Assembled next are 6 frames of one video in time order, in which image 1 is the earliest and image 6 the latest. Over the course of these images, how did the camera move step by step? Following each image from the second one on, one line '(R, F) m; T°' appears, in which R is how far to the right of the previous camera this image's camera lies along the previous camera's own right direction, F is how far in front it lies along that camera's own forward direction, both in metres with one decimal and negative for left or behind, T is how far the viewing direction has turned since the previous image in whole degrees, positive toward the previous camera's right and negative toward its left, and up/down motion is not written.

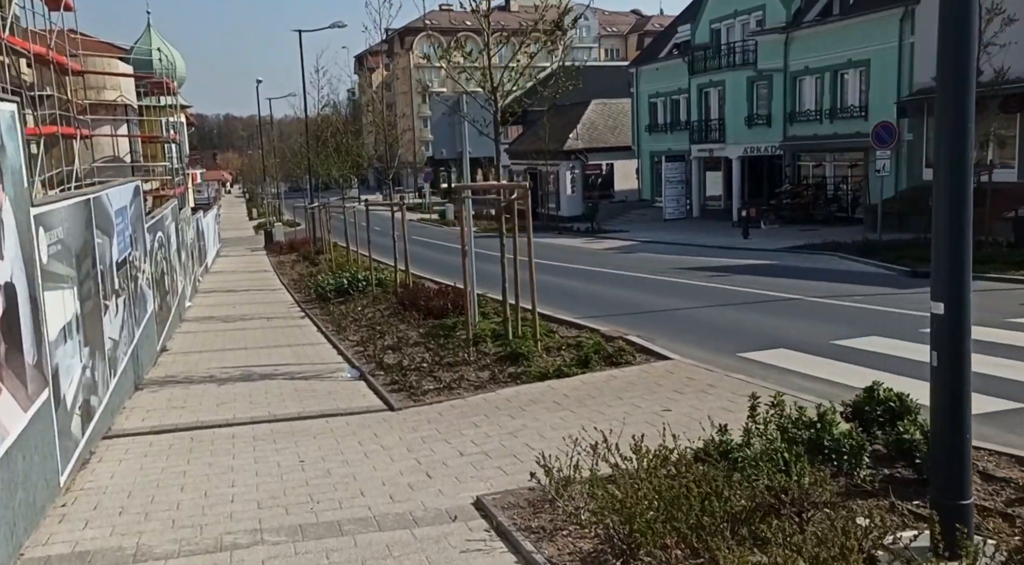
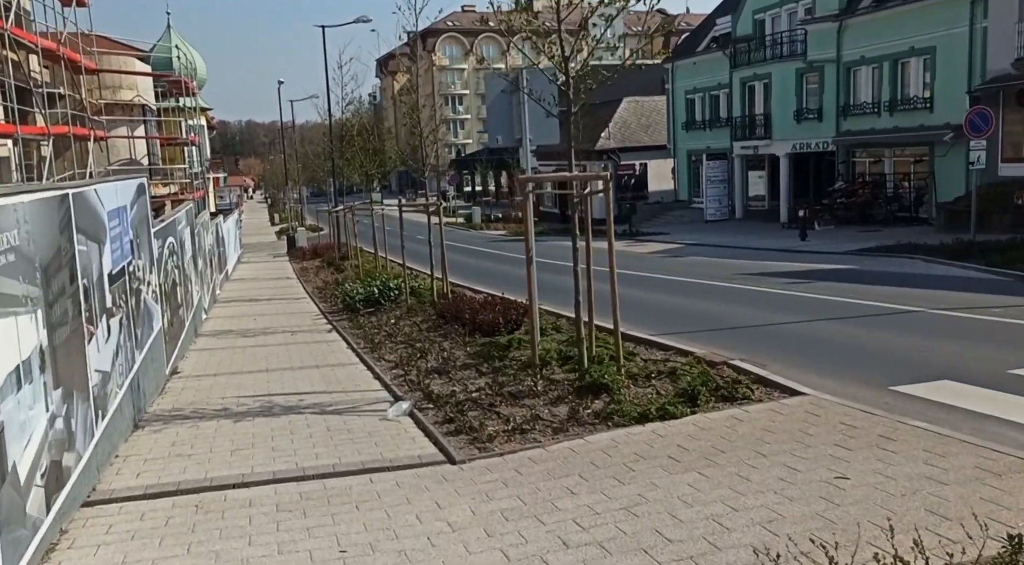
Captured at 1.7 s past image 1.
(-0.5, +1.9) m; -1°
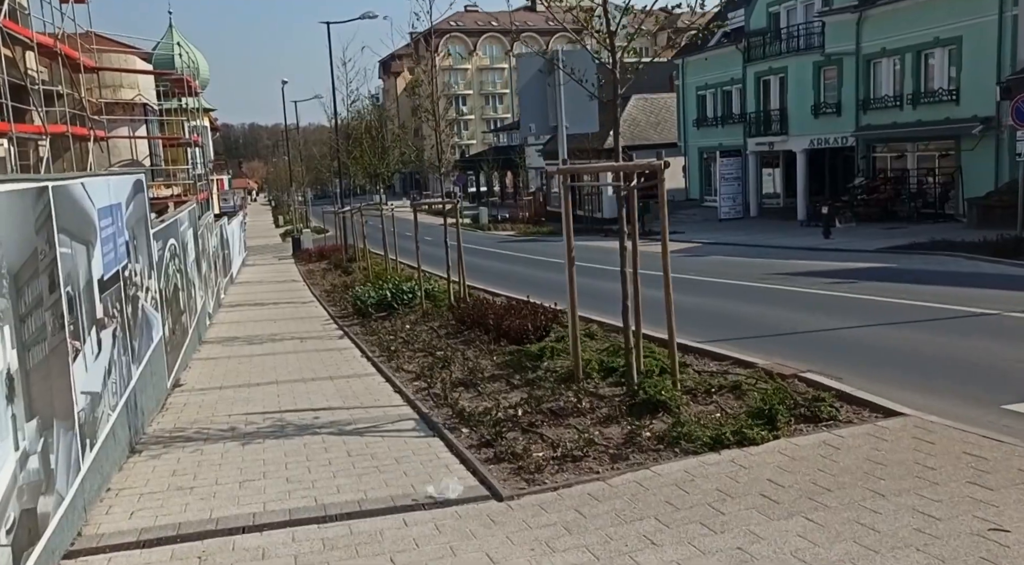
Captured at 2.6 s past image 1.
(-0.3, +1.0) m; 0°
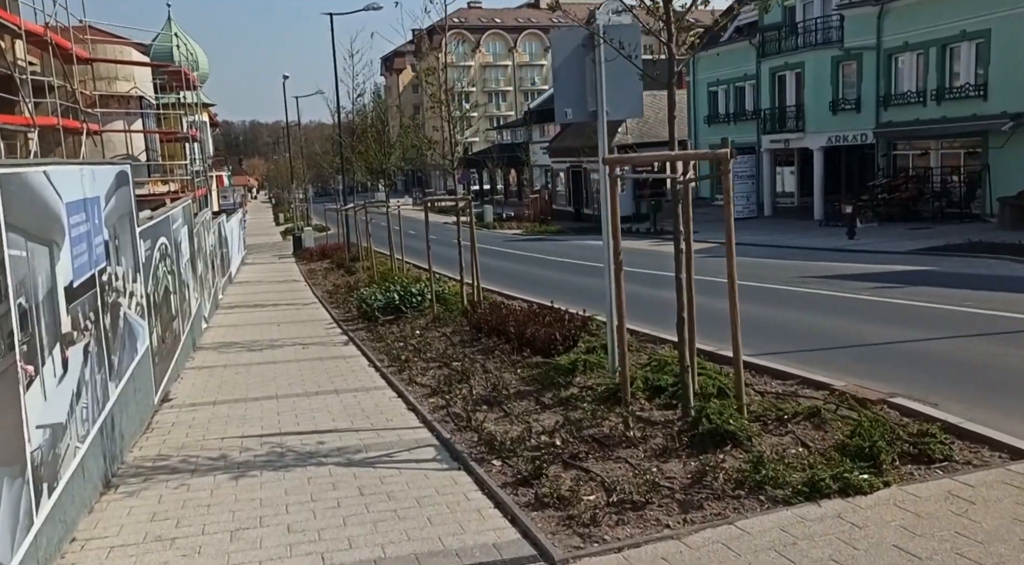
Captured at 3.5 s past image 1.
(-0.3, +1.1) m; 0°
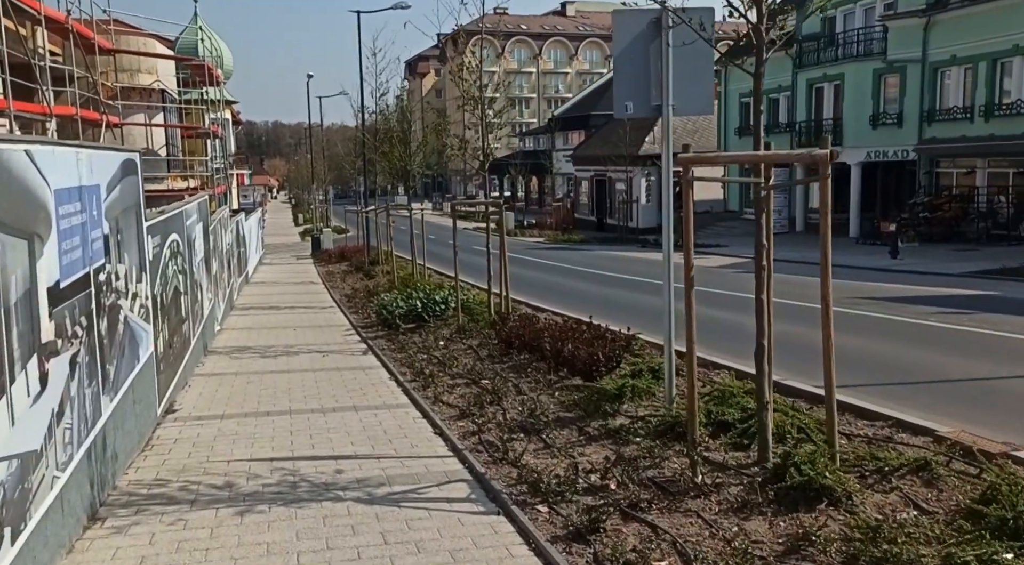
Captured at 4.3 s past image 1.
(-0.2, +0.9) m; -1°
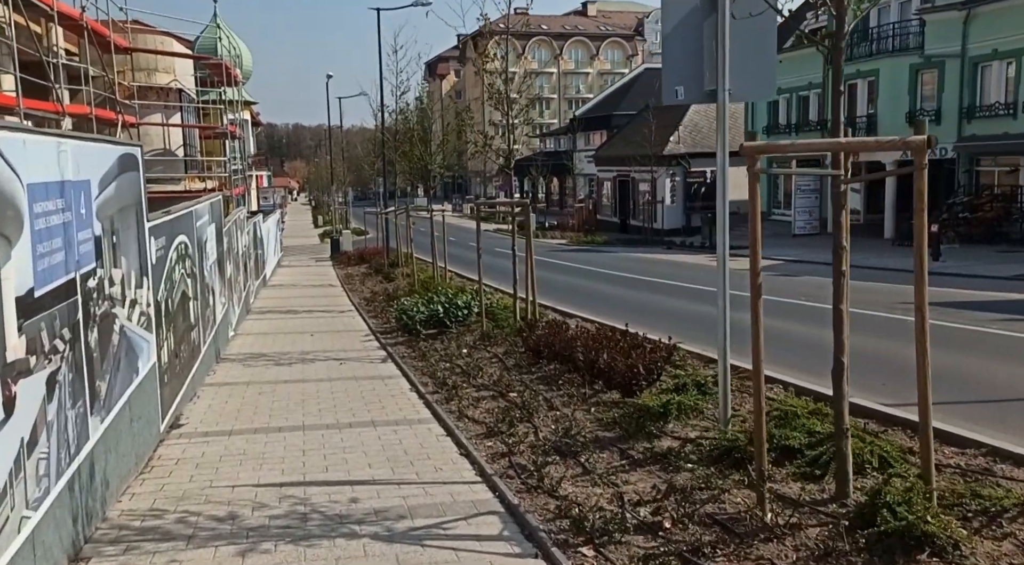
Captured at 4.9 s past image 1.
(-0.1, +0.7) m; -1°
